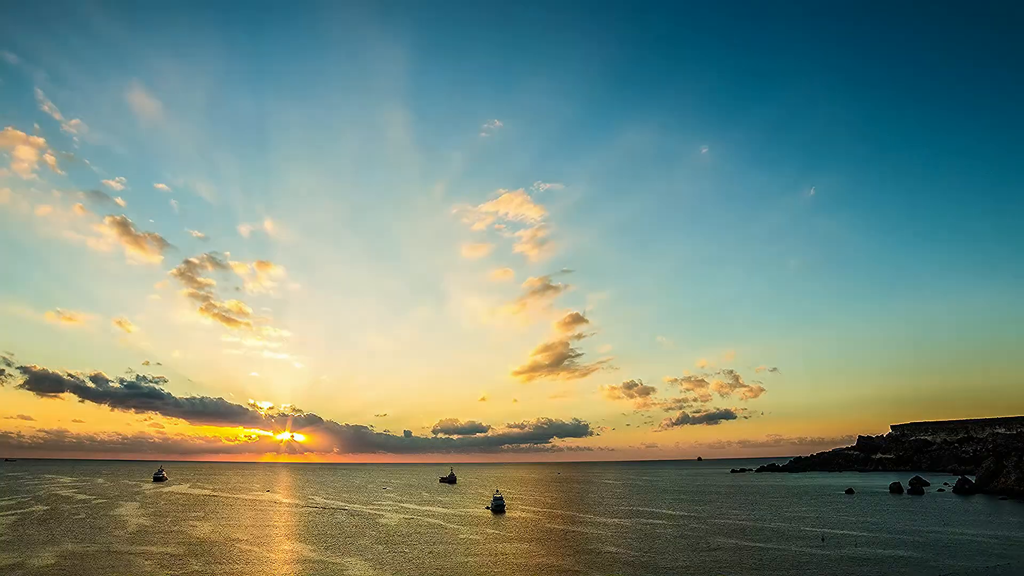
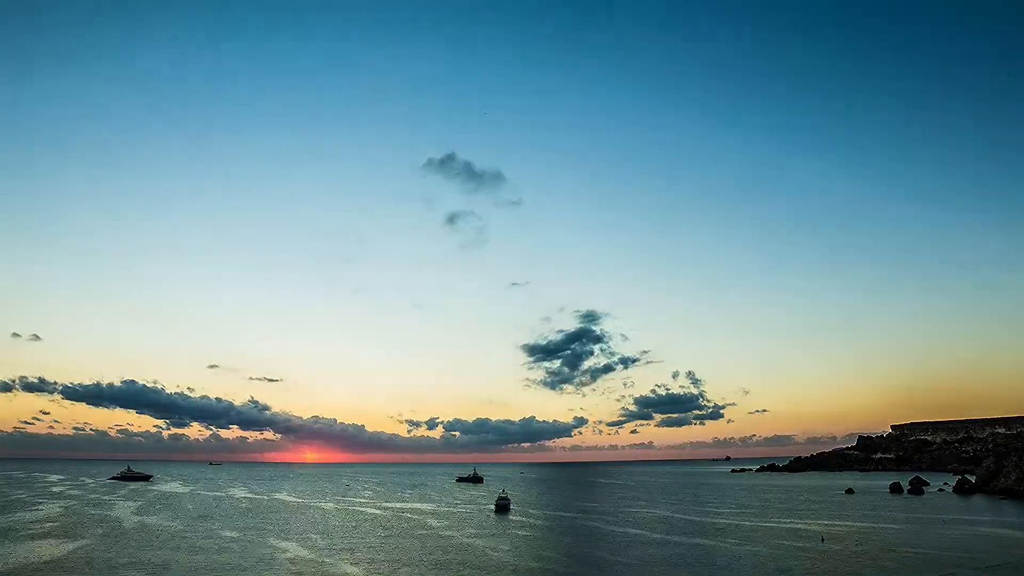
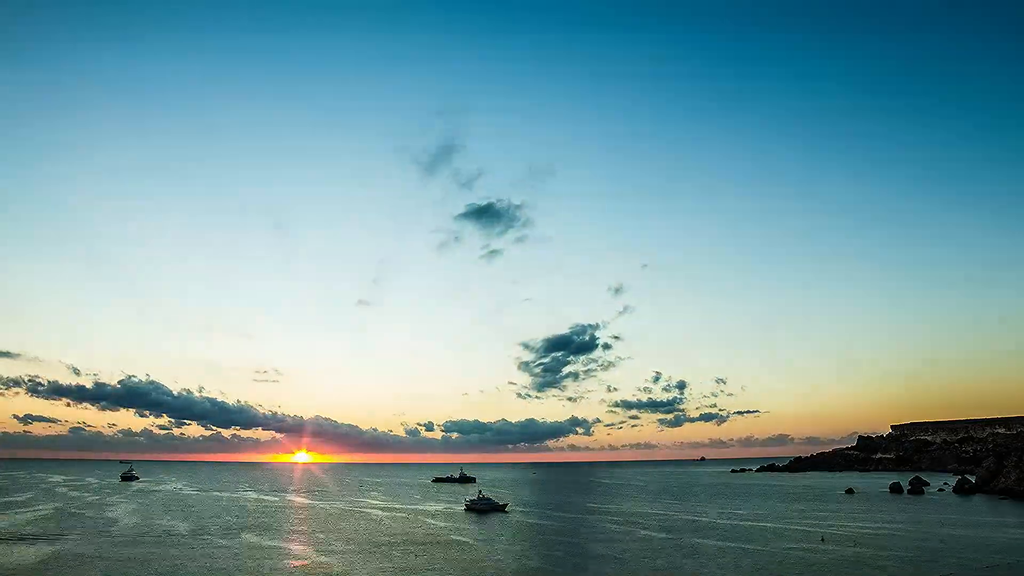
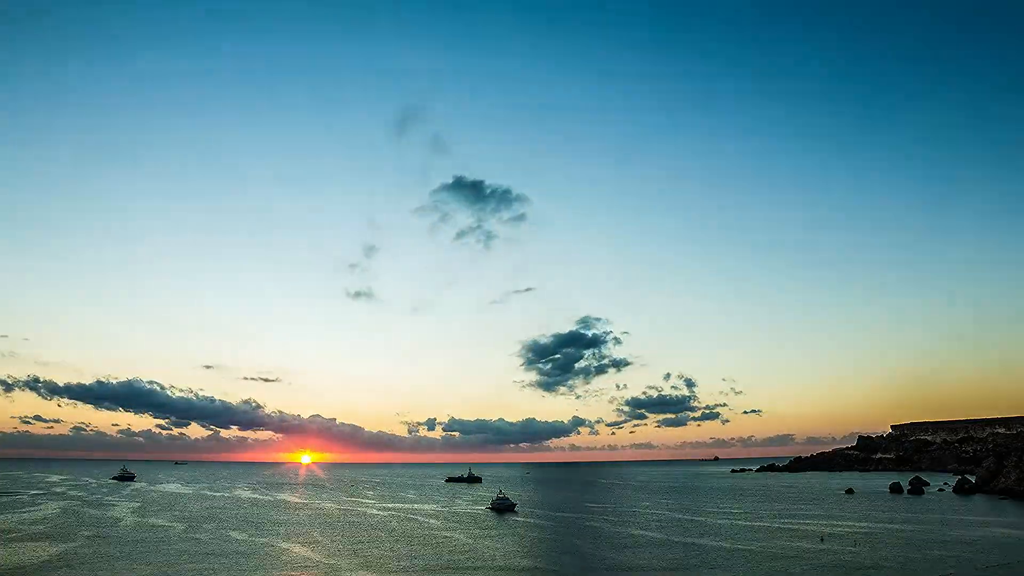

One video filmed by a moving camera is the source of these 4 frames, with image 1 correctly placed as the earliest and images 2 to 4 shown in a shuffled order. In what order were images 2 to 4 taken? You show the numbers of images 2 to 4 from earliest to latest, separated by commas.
3, 4, 2
